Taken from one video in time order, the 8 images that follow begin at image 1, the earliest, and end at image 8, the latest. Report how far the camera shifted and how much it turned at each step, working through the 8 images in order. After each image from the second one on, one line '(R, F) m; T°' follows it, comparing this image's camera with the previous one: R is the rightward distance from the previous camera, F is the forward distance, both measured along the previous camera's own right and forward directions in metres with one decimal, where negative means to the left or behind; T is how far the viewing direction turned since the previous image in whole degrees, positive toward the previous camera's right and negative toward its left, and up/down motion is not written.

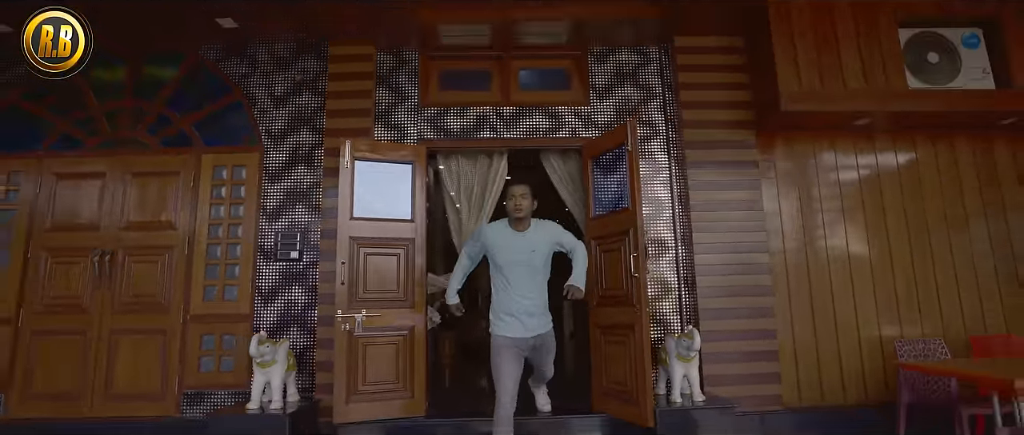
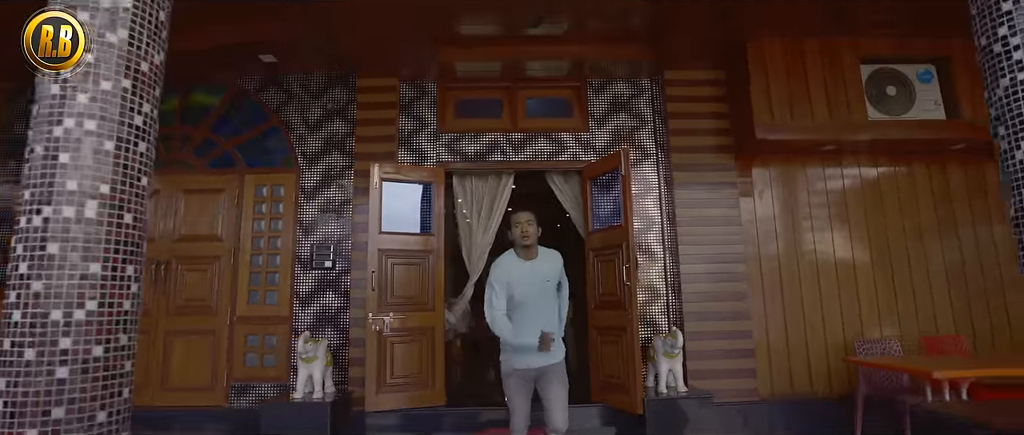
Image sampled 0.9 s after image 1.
(-0.1, -0.5) m; 0°
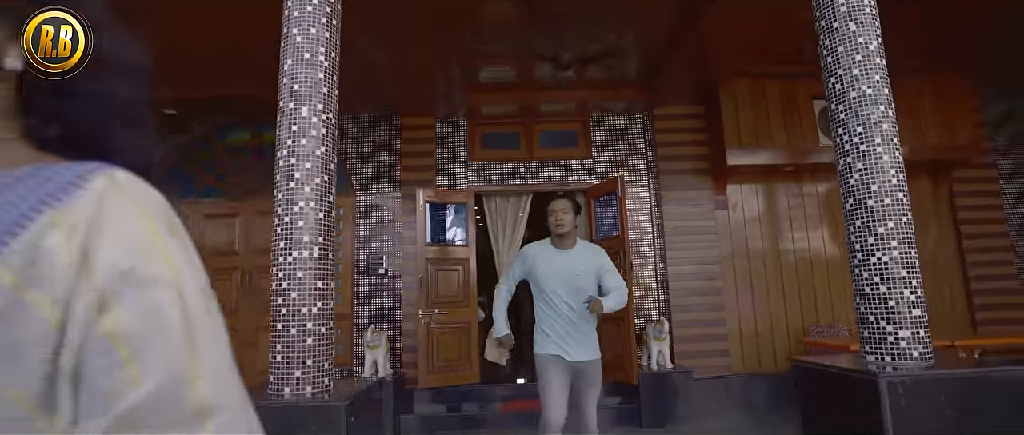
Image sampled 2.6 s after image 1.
(-0.1, -1.0) m; -1°
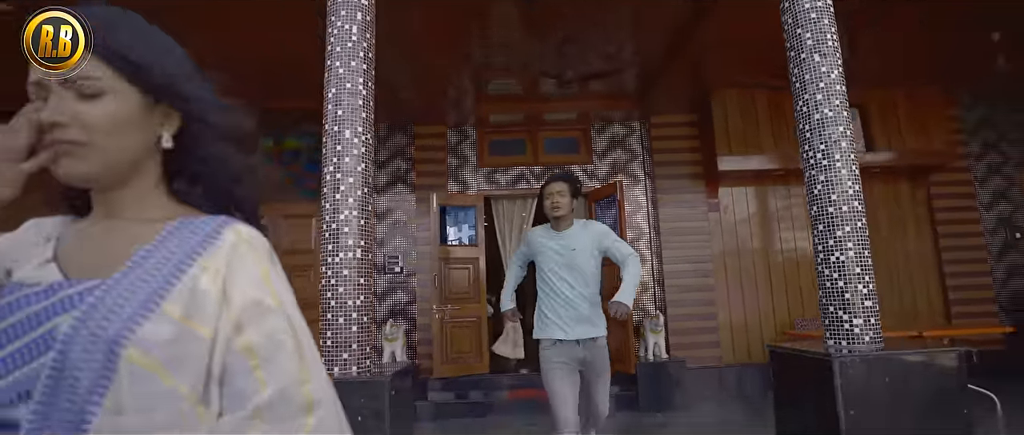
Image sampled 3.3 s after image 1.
(-0.1, -0.4) m; 0°
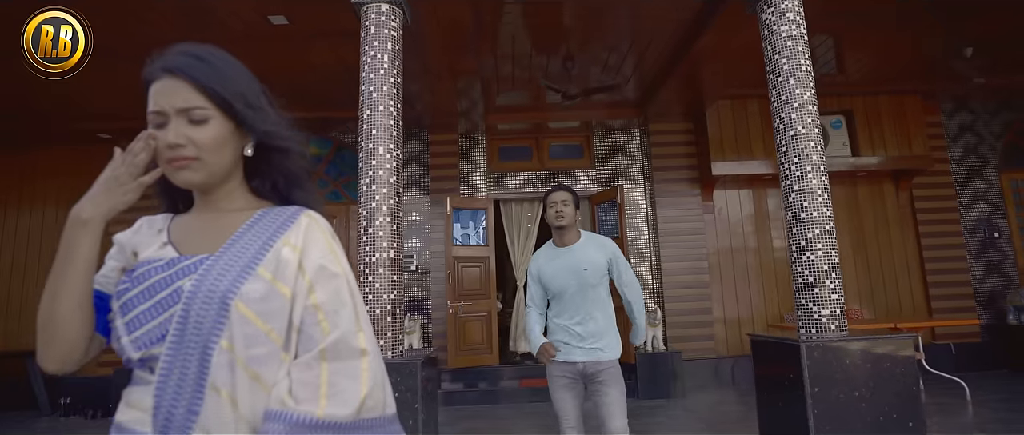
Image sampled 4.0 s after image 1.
(-0.1, -0.4) m; 0°
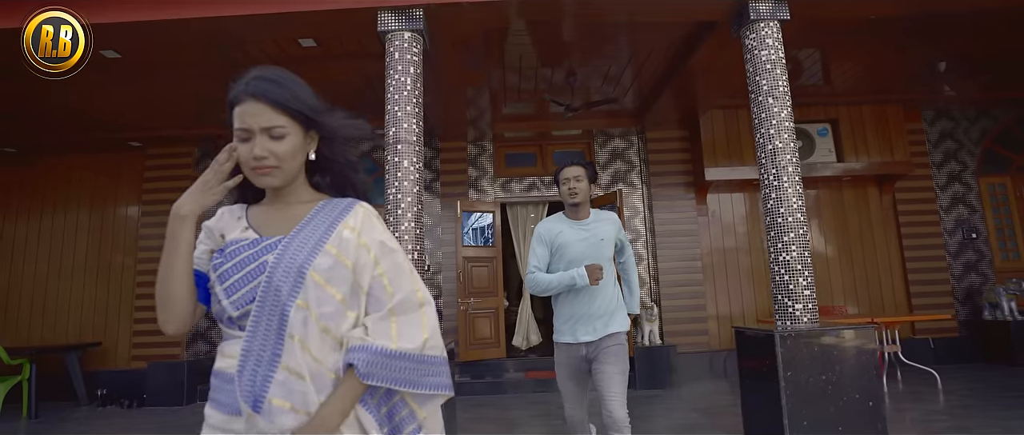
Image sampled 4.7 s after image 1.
(-0.1, -0.4) m; 0°
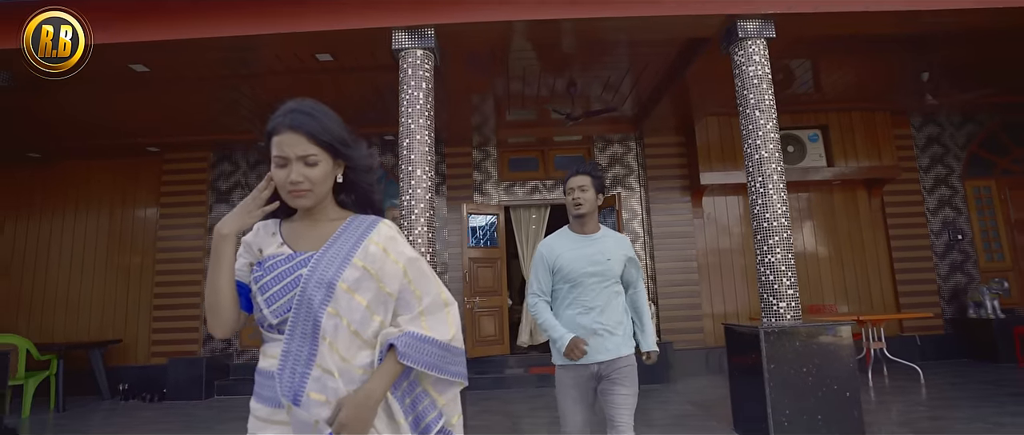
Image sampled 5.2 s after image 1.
(0.0, -0.3) m; 0°
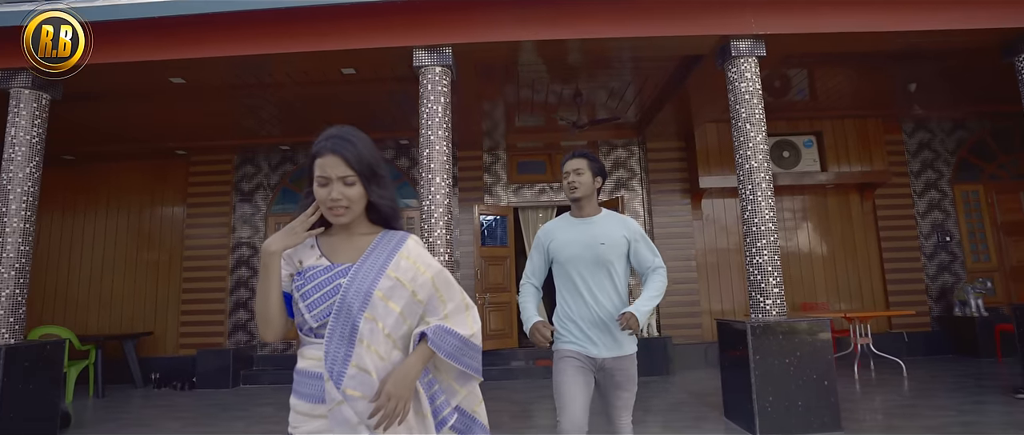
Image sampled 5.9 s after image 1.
(0.0, -0.4) m; 0°
